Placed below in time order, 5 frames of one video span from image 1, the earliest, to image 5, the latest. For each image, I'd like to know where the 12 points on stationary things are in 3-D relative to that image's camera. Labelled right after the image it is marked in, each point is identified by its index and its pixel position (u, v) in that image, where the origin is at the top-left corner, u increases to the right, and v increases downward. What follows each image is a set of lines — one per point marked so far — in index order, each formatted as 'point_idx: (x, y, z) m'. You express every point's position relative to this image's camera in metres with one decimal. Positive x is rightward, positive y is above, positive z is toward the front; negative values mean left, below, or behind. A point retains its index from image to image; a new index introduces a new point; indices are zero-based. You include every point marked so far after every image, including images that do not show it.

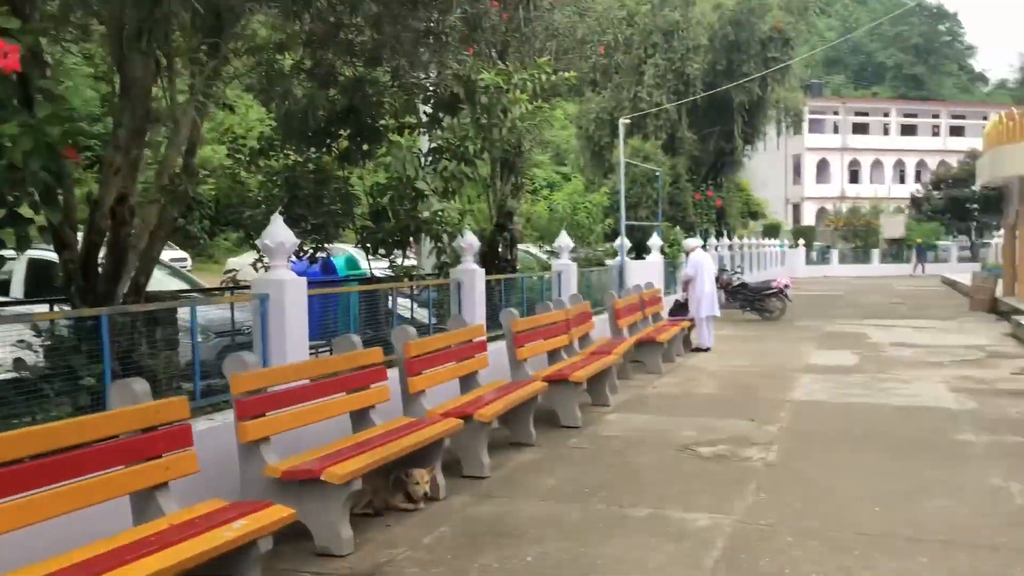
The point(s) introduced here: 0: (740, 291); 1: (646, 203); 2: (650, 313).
0: (+4.1, -0.1, +16.5) m
1: (+2.3, +1.5, +15.9) m
2: (+1.7, -0.3, +11.6) m
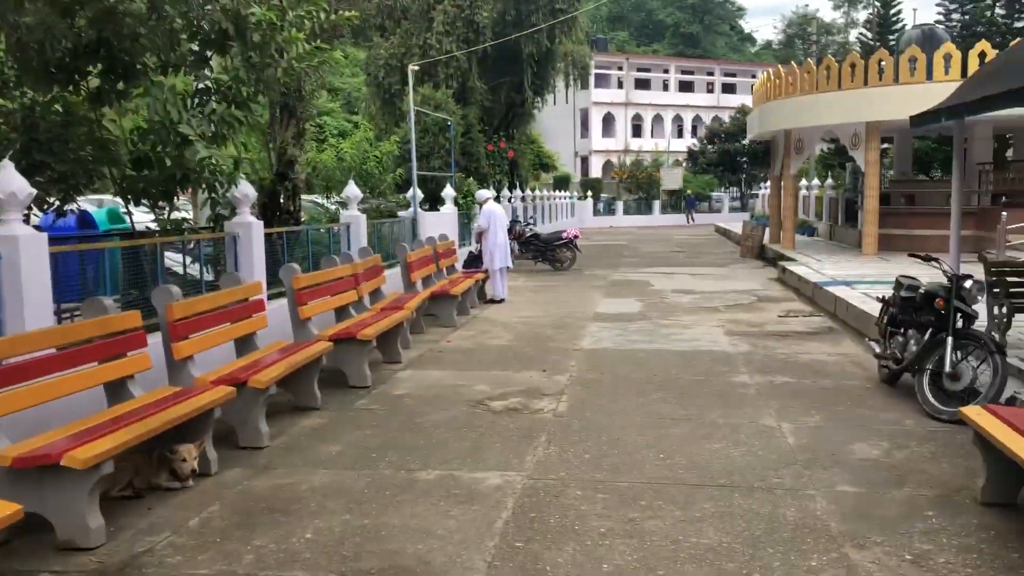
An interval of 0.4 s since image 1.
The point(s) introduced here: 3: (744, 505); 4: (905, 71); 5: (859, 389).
0: (+0.4, +0.8, +16.7) m
1: (-1.3, +2.3, +15.6) m
2: (-0.9, +0.3, +11.4) m
3: (+1.0, -1.0, +4.1) m
4: (+6.6, +3.6, +15.2) m
5: (+2.5, -0.7, +6.5) m
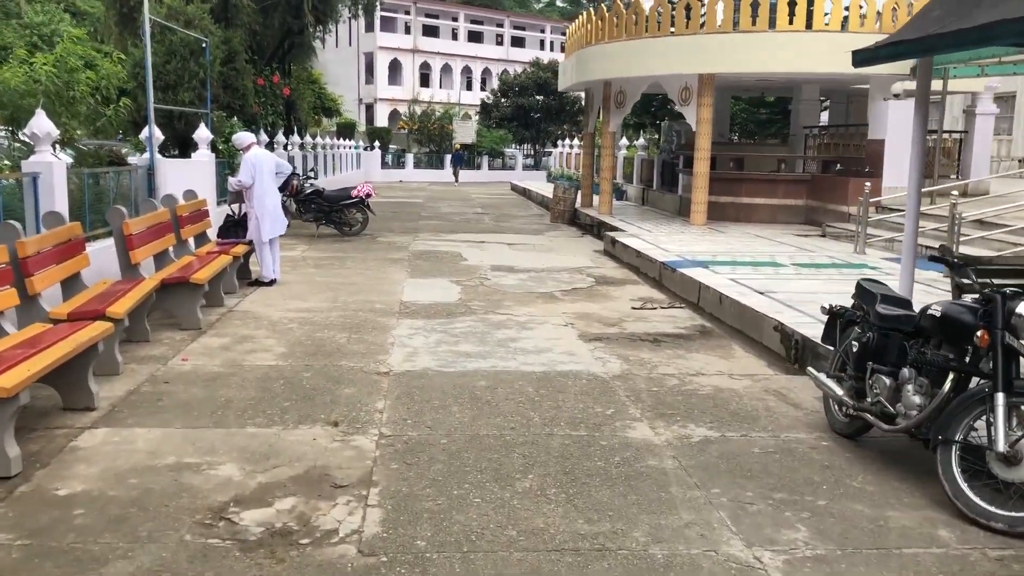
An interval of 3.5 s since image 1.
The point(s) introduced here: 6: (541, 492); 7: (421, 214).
0: (-3.0, +1.3, +13.6) m
1: (-4.3, +2.7, +12.2) m
2: (-2.9, +0.5, +8.3) m
3: (+0.6, -1.2, +1.7) m
4: (+3.5, +4.0, +13.5) m
5: (+1.4, -0.8, +4.4) m
6: (+0.1, -0.8, +3.7) m
7: (-1.9, +1.6, +19.4) m
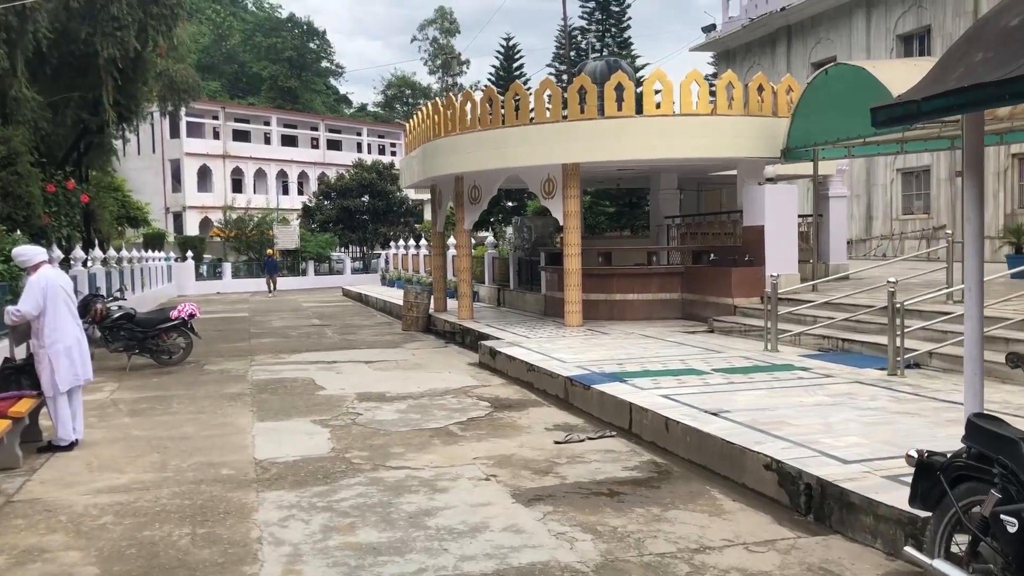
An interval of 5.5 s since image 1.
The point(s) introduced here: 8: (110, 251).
0: (-4.8, -0.5, +11.2) m
1: (-5.9, +1.0, +9.7) m
2: (-3.6, -0.7, +5.9) m
3: (+1.2, -1.4, 0.0) m
4: (+1.3, +2.5, +12.6) m
5: (+1.4, -1.3, +2.8) m
6: (+0.3, -1.3, +1.9) m
7: (-4.8, -0.8, +17.1) m
8: (-7.8, +0.8, +18.1) m
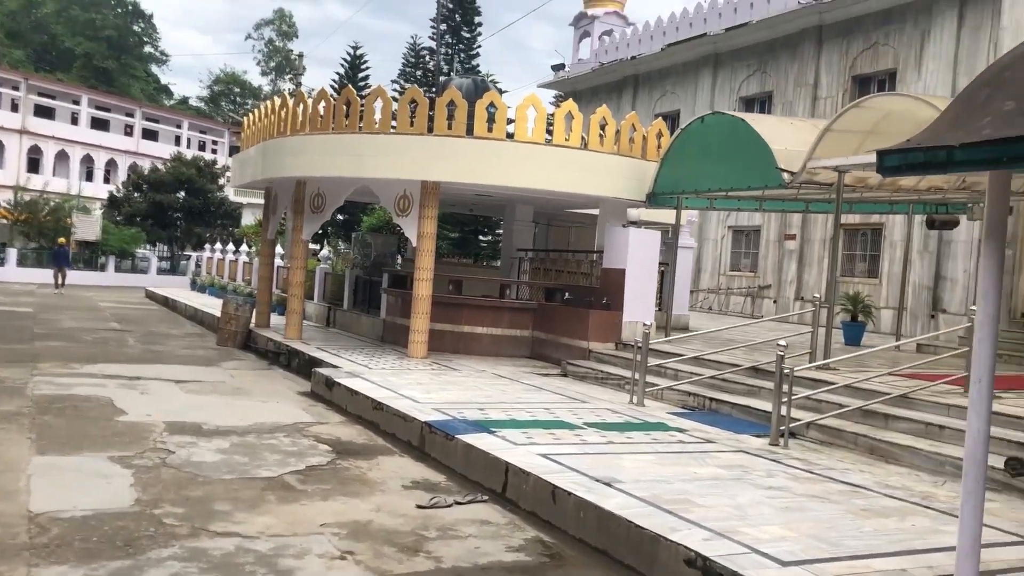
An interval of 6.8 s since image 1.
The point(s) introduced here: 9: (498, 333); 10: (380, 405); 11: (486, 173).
0: (-6.4, -0.3, +9.1) m
1: (-7.0, +1.4, +7.4) m
2: (-4.2, -0.5, +4.1) m
3: (+1.6, -1.6, -0.8) m
4: (-0.4, +2.1, +11.7) m
5: (+1.3, -1.5, +2.0) m
6: (+0.3, -1.4, +0.9) m
7: (-7.6, -0.7, +14.8) m
8: (-10.7, +1.1, +15.2) m
9: (-0.2, -0.6, +12.9) m
10: (-1.2, -1.0, +8.0) m
11: (-0.4, +1.5, +11.8) m
